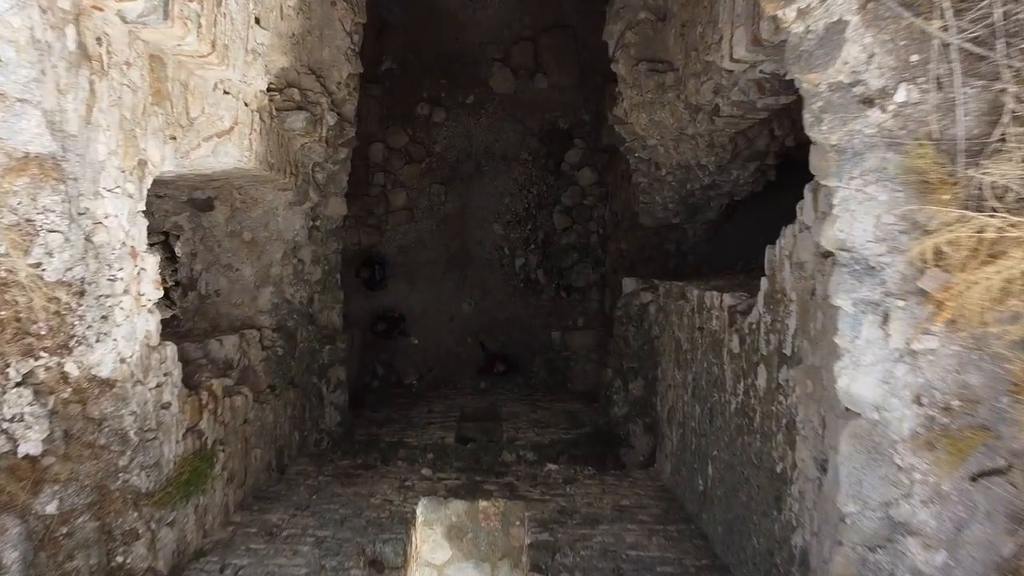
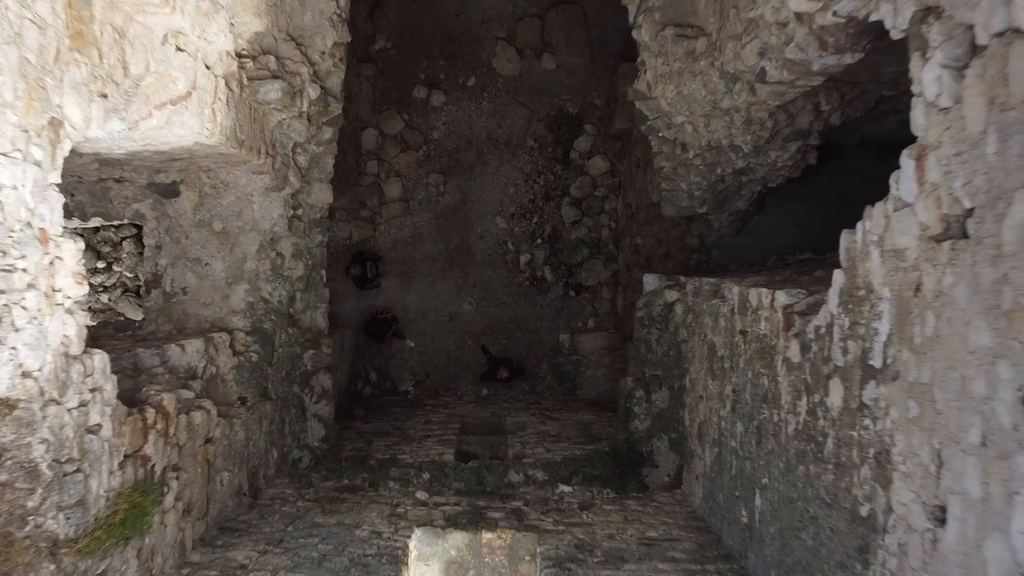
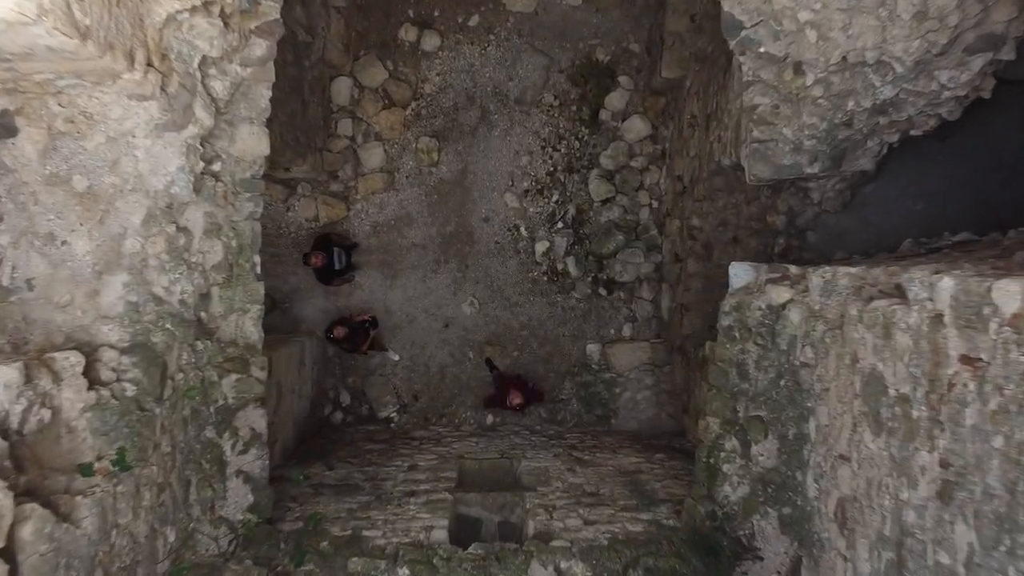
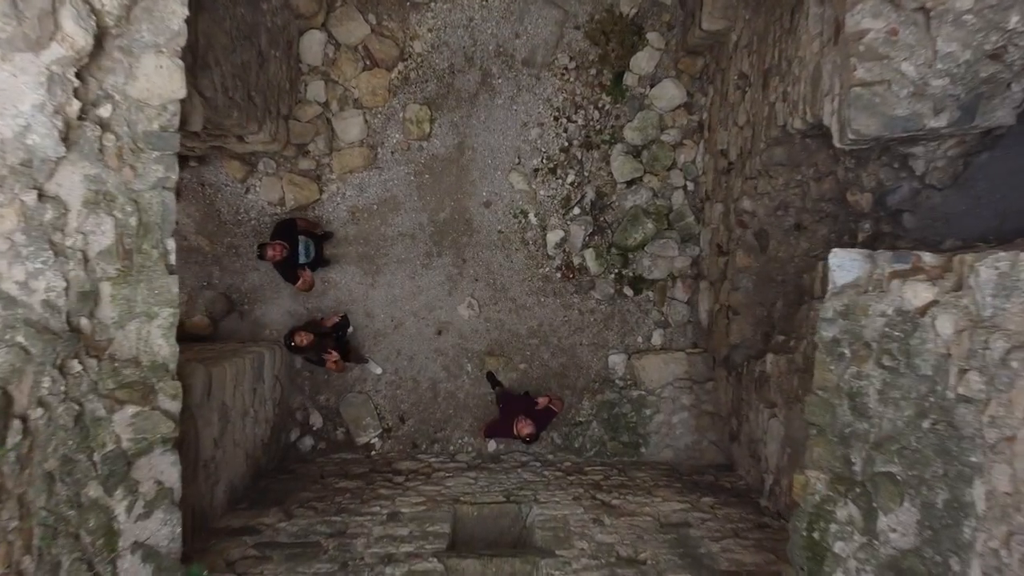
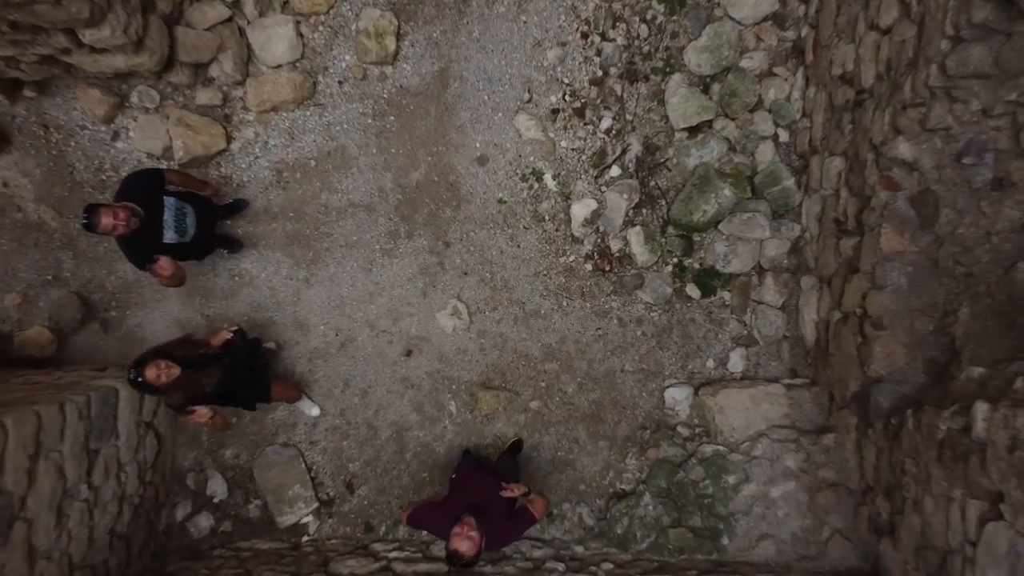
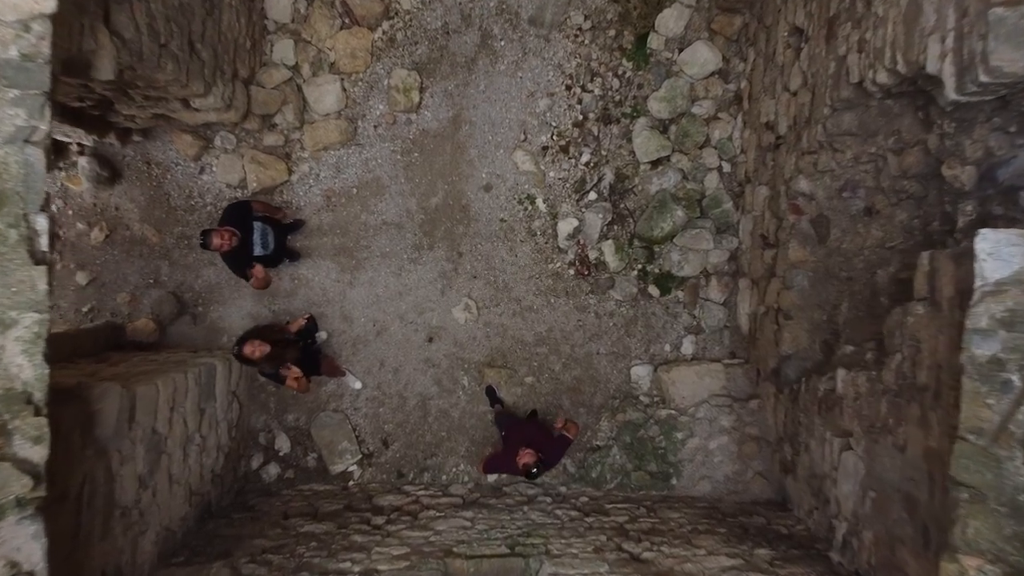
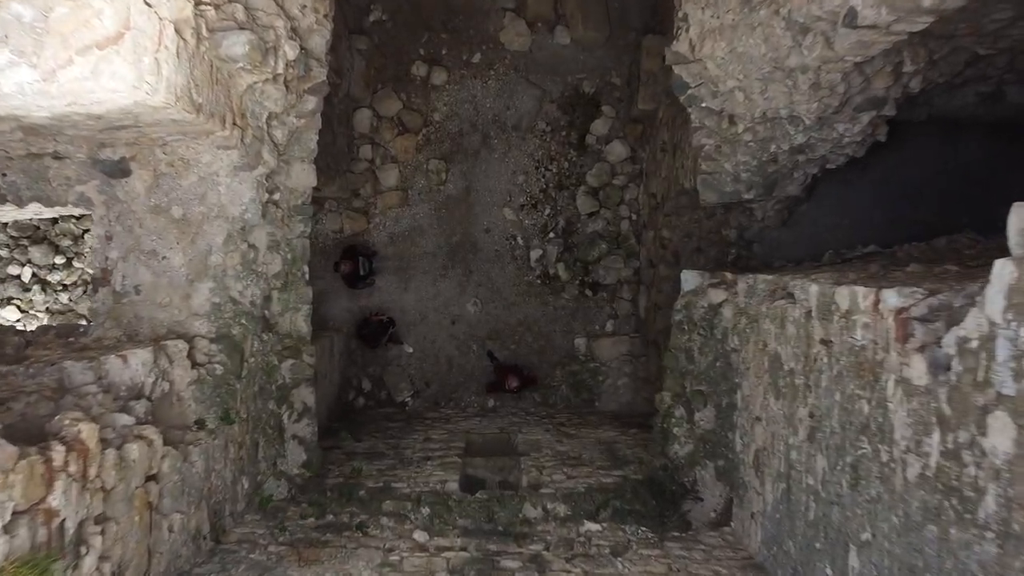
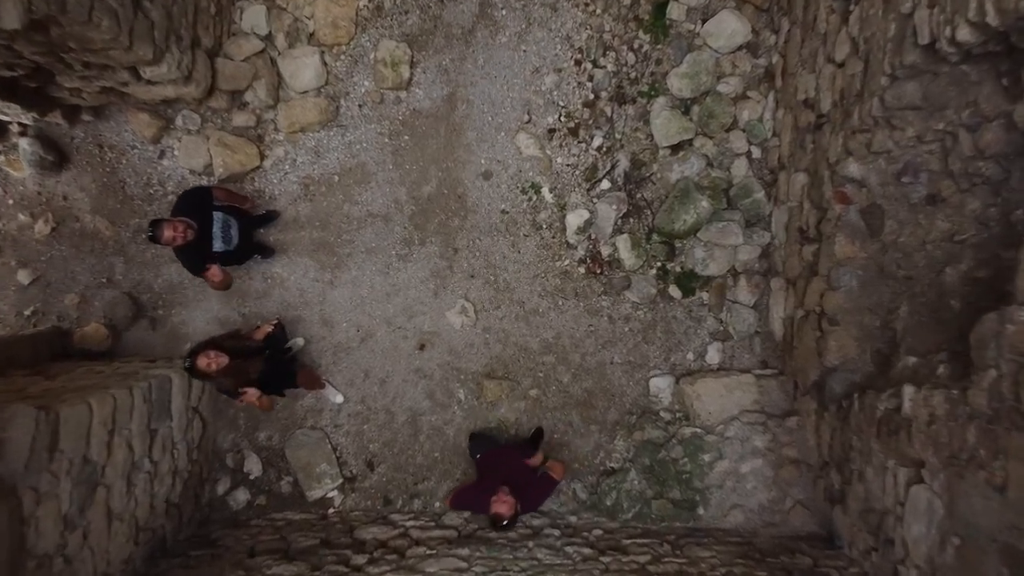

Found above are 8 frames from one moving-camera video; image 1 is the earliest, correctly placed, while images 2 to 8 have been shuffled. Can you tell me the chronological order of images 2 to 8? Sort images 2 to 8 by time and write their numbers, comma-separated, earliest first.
2, 7, 3, 4, 6, 8, 5
